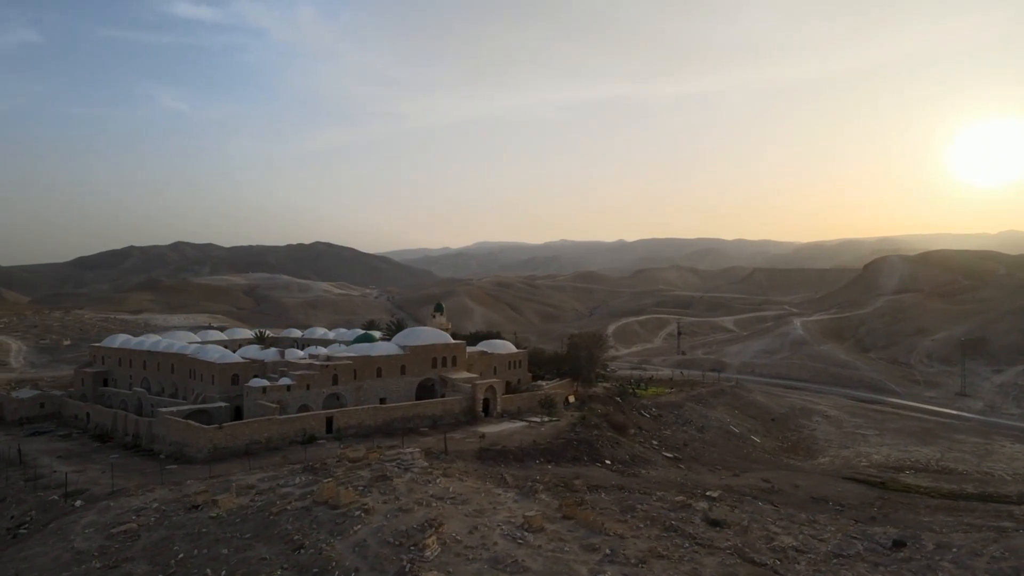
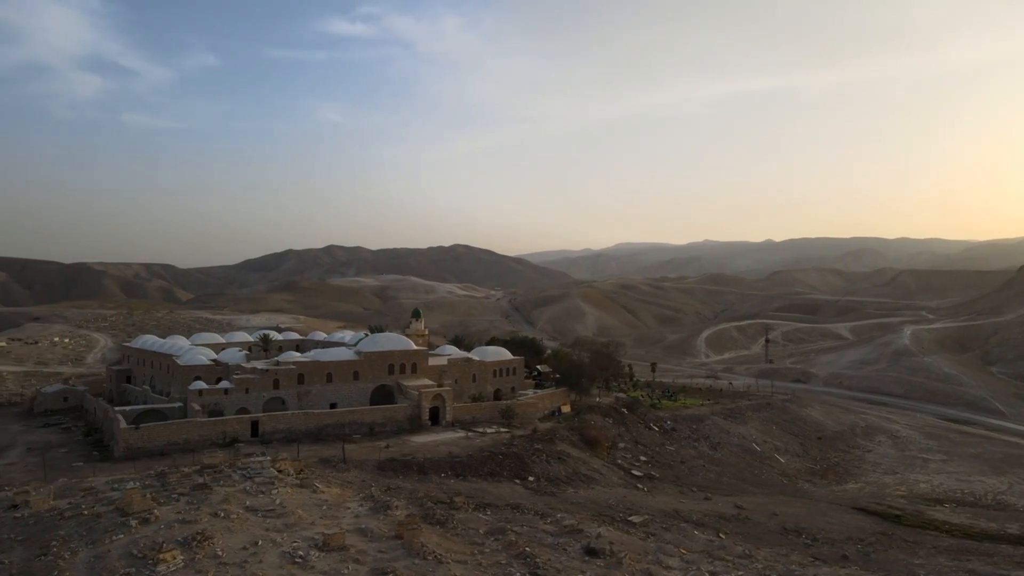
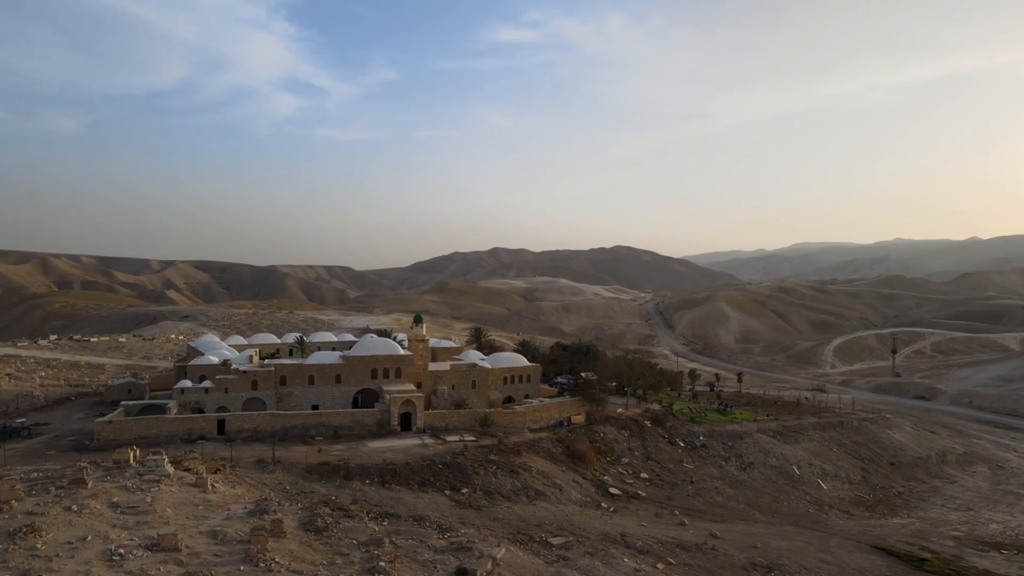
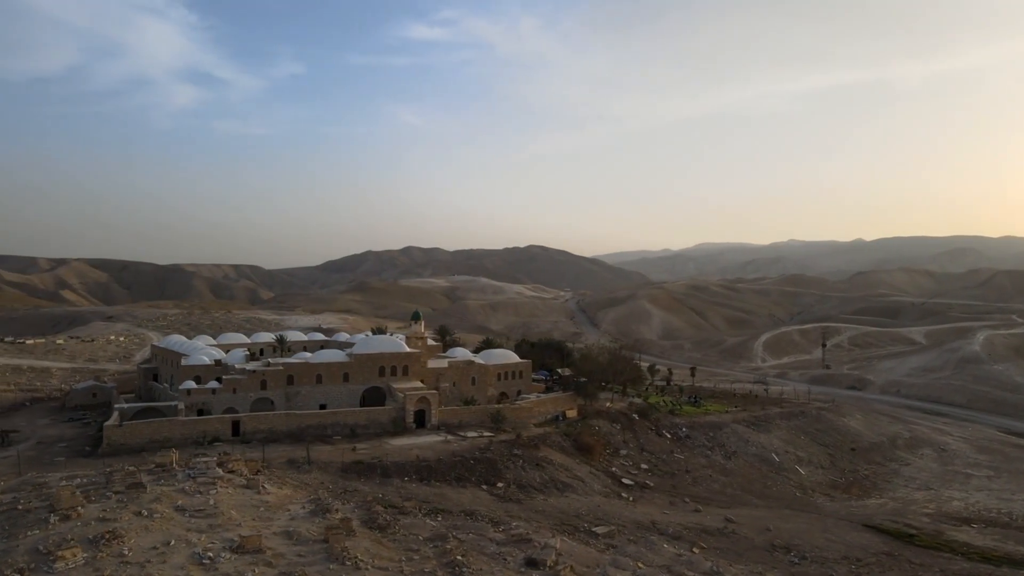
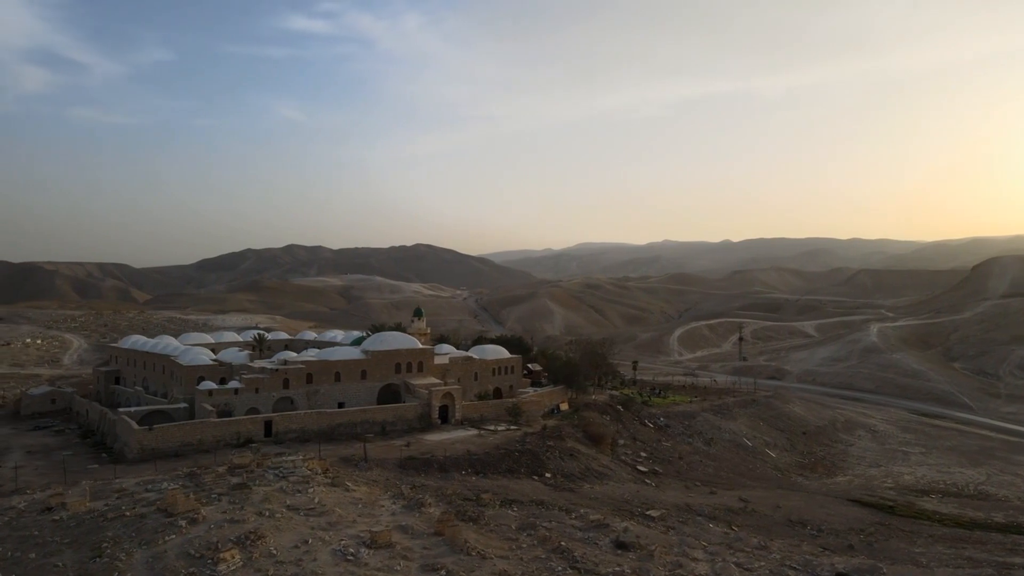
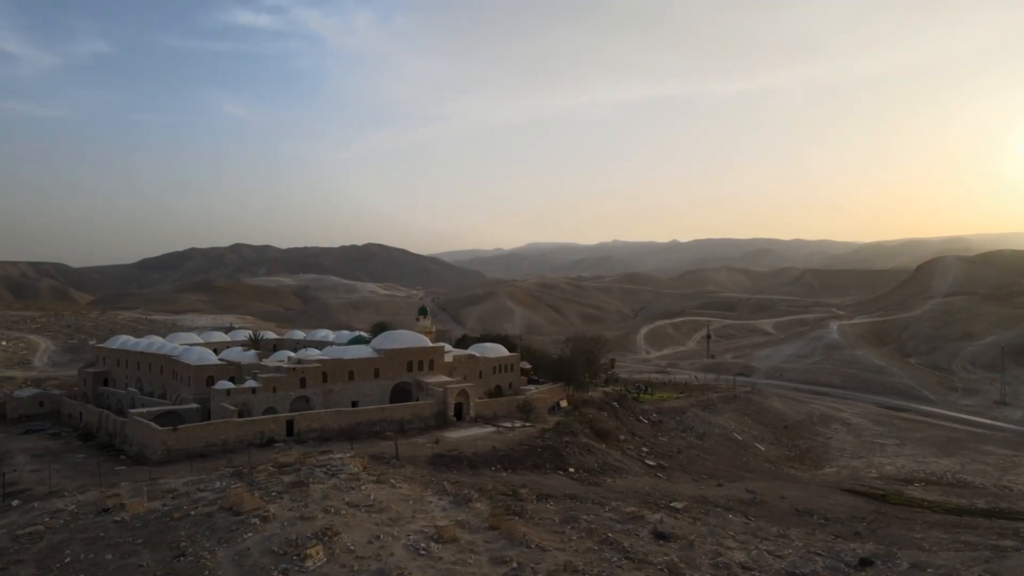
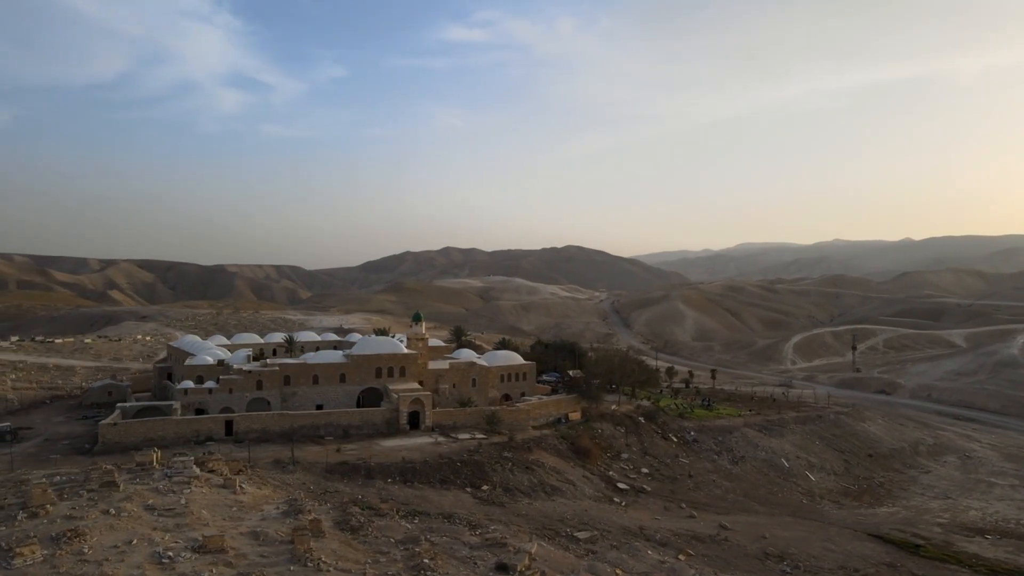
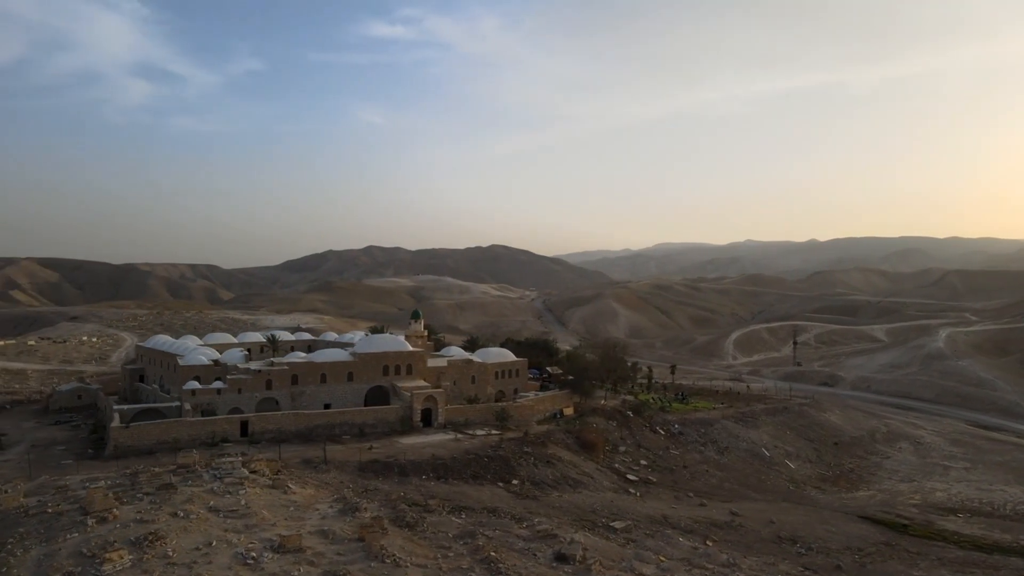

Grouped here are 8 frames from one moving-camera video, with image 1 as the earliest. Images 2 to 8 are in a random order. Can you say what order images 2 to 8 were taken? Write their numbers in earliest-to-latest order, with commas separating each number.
6, 5, 2, 8, 4, 7, 3
